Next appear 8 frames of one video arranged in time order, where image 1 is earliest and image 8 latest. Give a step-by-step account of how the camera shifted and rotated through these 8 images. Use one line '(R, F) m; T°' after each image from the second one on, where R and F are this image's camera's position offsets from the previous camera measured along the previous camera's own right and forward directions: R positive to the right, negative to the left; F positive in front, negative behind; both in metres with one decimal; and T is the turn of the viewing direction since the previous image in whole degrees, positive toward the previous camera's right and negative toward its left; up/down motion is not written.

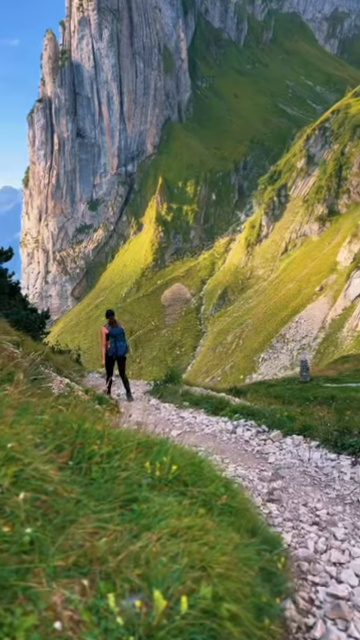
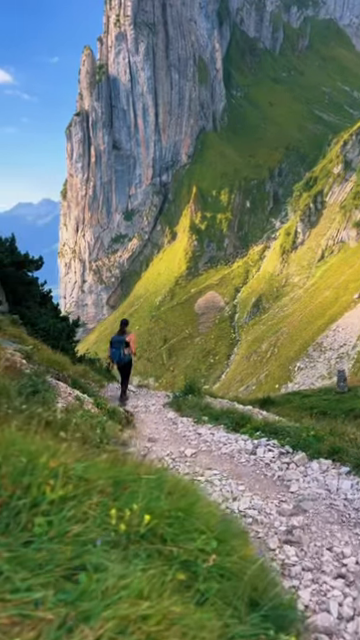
(+0.7, +1.9) m; -4°
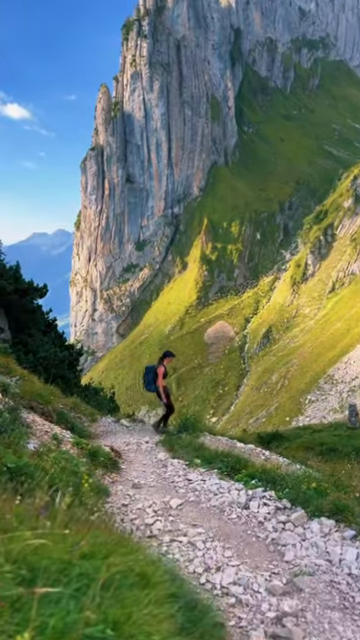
(+0.8, +1.9) m; -1°
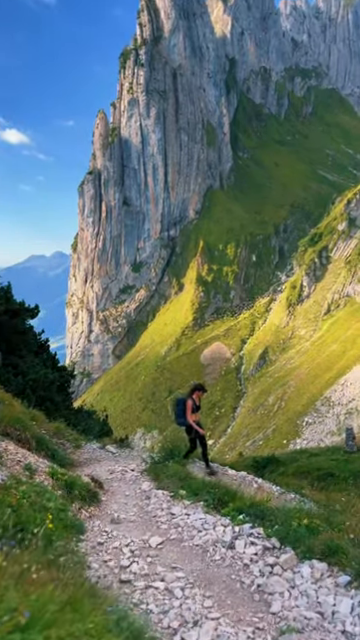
(+0.5, +1.1) m; 0°
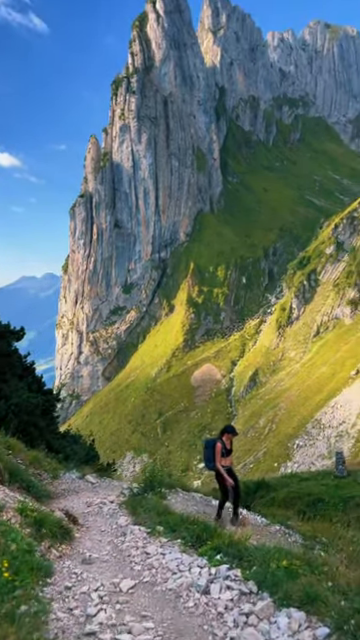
(+0.5, +0.6) m; +1°
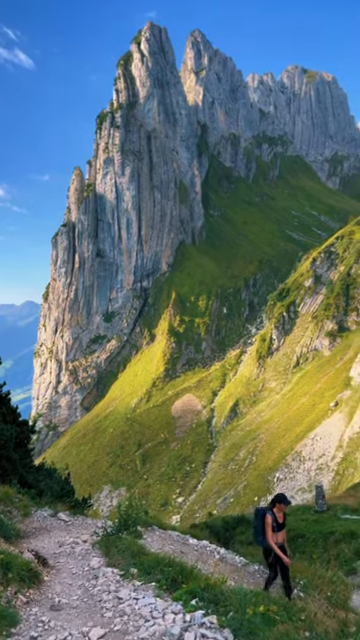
(+0.1, +0.2) m; +2°
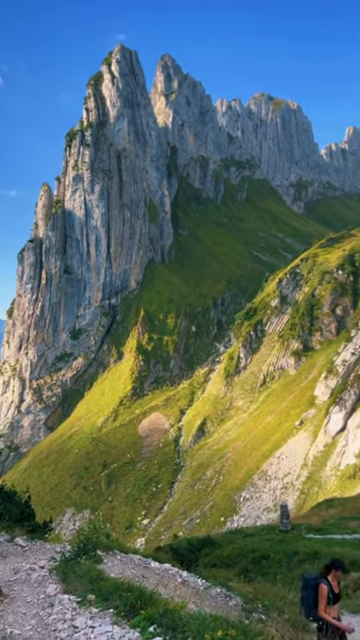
(+0.2, 0.0) m; +4°
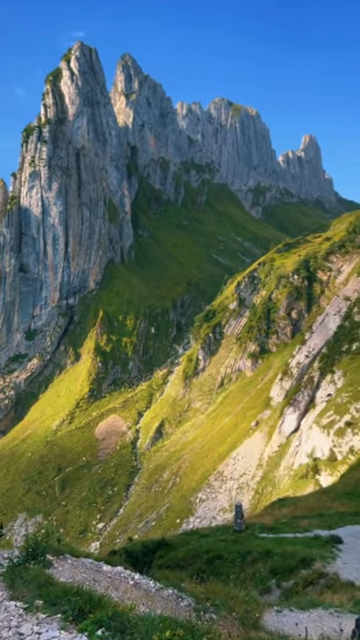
(+0.2, 0.0) m; +5°
